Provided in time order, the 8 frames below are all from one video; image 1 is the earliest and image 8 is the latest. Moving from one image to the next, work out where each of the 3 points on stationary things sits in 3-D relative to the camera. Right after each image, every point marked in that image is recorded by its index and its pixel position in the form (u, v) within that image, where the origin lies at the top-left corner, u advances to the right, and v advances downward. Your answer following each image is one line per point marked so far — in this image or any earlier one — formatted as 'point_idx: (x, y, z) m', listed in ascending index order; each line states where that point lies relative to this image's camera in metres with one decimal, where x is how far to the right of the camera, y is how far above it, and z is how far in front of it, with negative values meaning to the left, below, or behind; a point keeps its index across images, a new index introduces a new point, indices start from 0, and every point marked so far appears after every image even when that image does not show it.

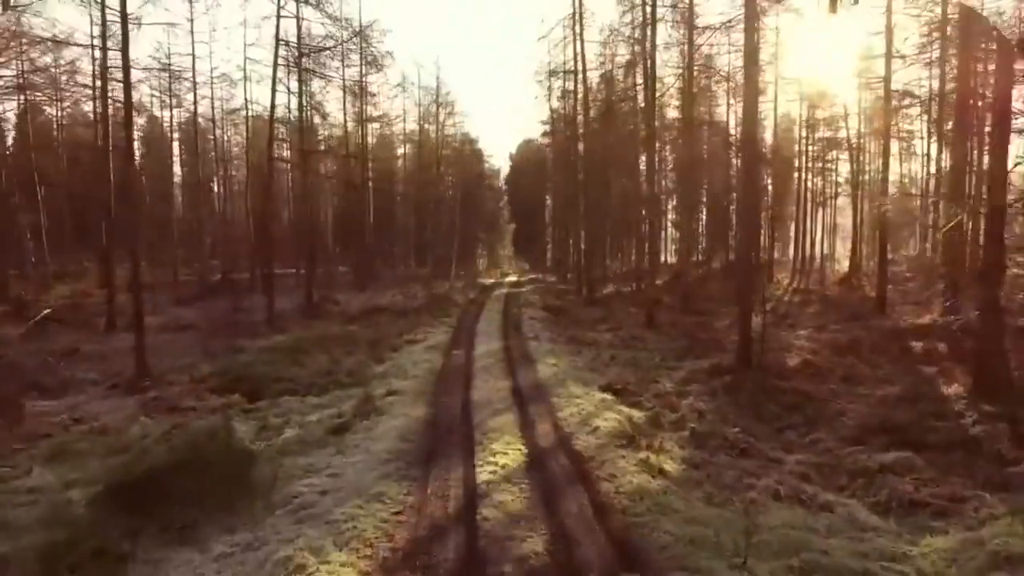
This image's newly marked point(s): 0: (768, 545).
0: (+1.5, -1.5, +6.2) m
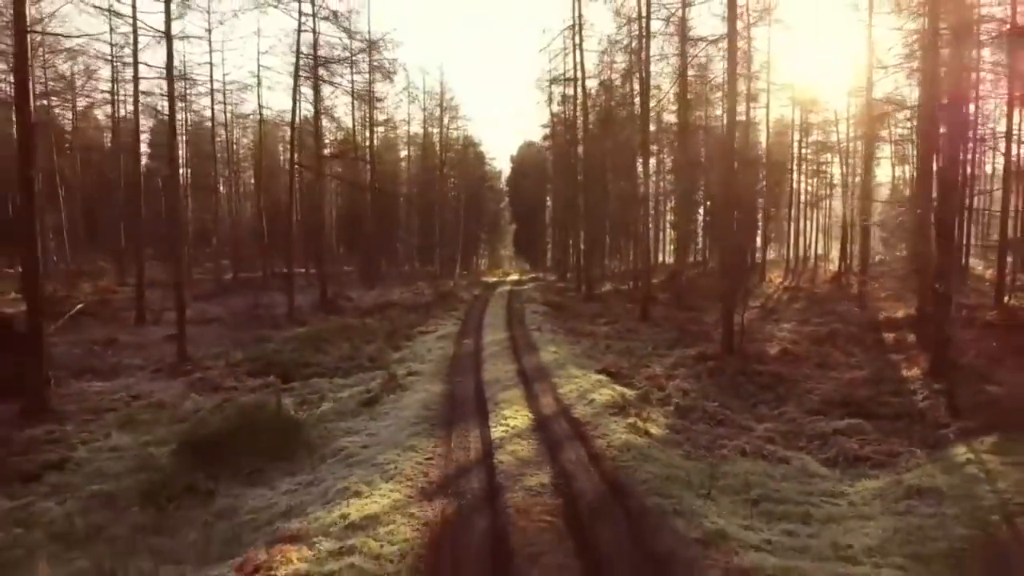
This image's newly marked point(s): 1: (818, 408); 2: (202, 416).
0: (+1.5, -1.4, +7.6) m
1: (+3.2, -1.3, +11.4) m
2: (-3.1, -1.3, +10.7) m
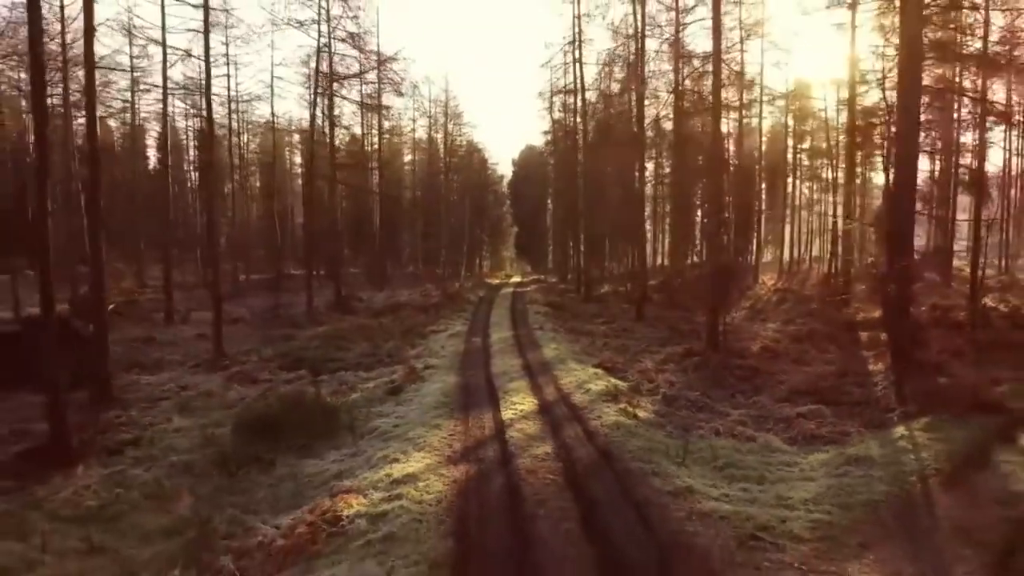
0: (+1.6, -1.4, +9.2) m
1: (+3.3, -1.3, +12.9) m
2: (-3.0, -1.3, +12.2) m
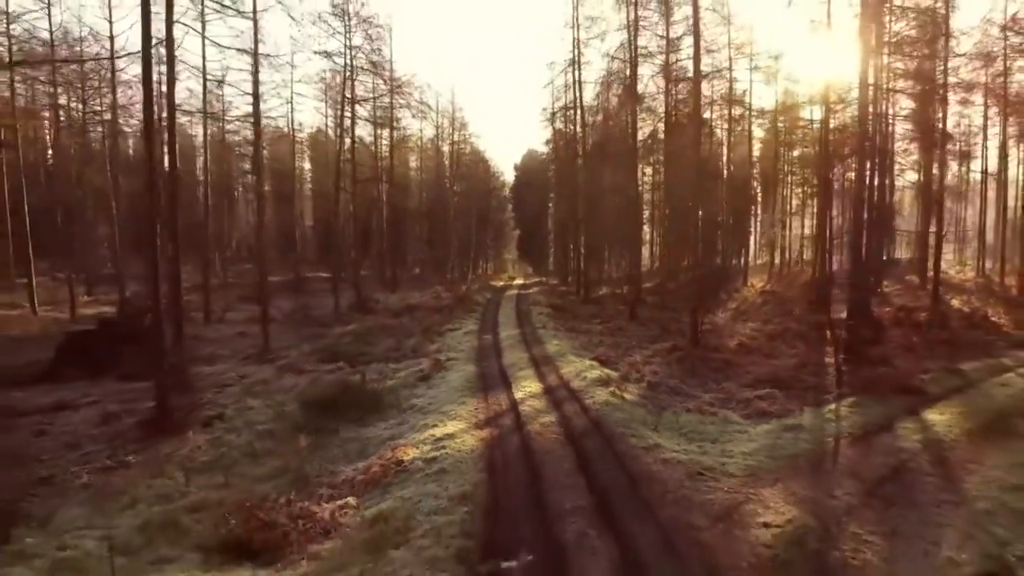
0: (+1.7, -1.5, +11.8) m
1: (+3.4, -1.4, +15.5) m
2: (-2.9, -1.4, +14.8) m
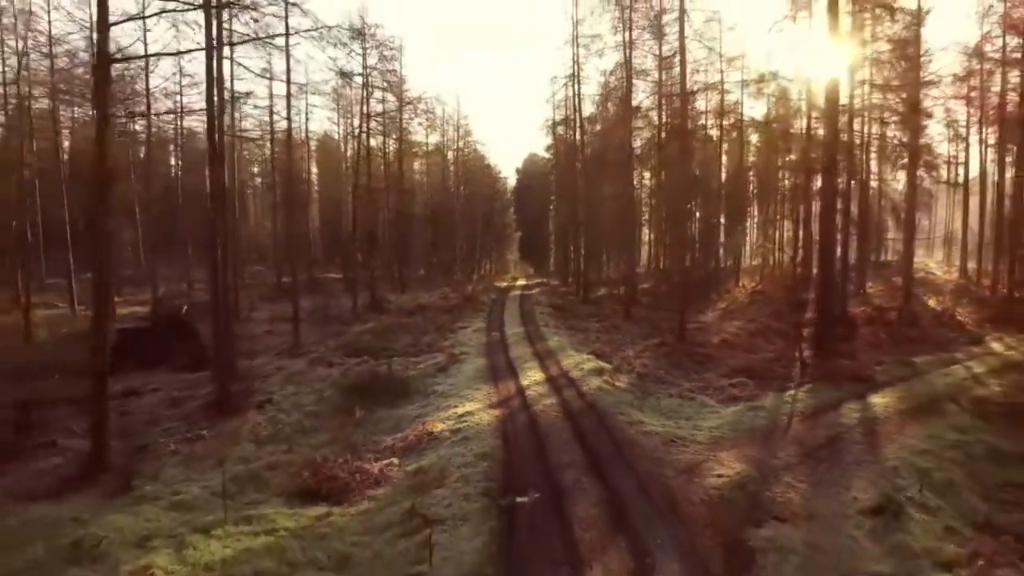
0: (+1.8, -1.5, +13.9) m
1: (+3.5, -1.4, +17.6) m
2: (-2.8, -1.4, +17.0) m
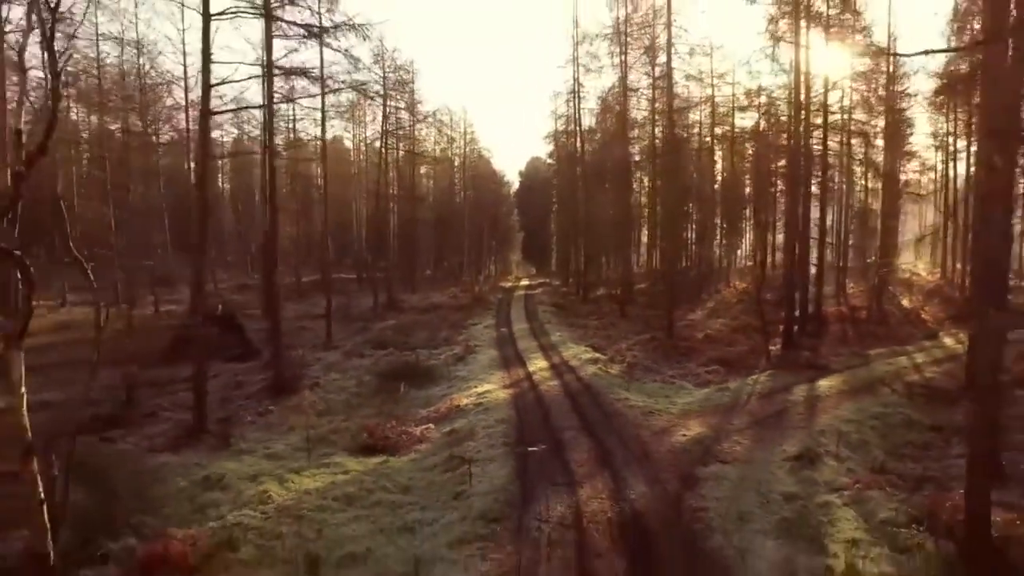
0: (+2.0, -1.5, +16.8) m
1: (+3.7, -1.4, +20.5) m
2: (-2.6, -1.4, +19.8) m
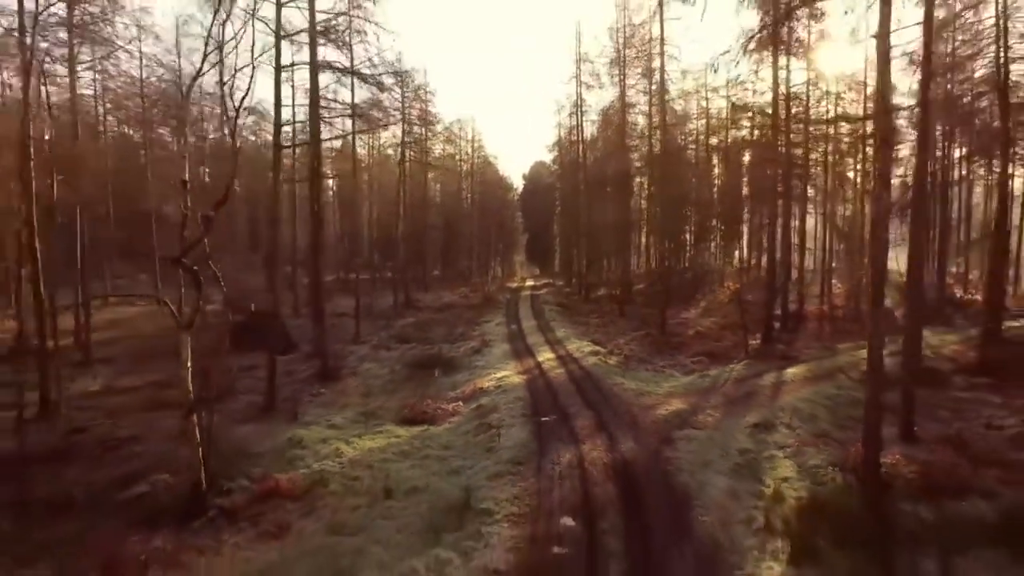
0: (+2.2, -1.6, +19.6) m
1: (+3.9, -1.5, +23.3) m
2: (-2.4, -1.5, +22.7) m
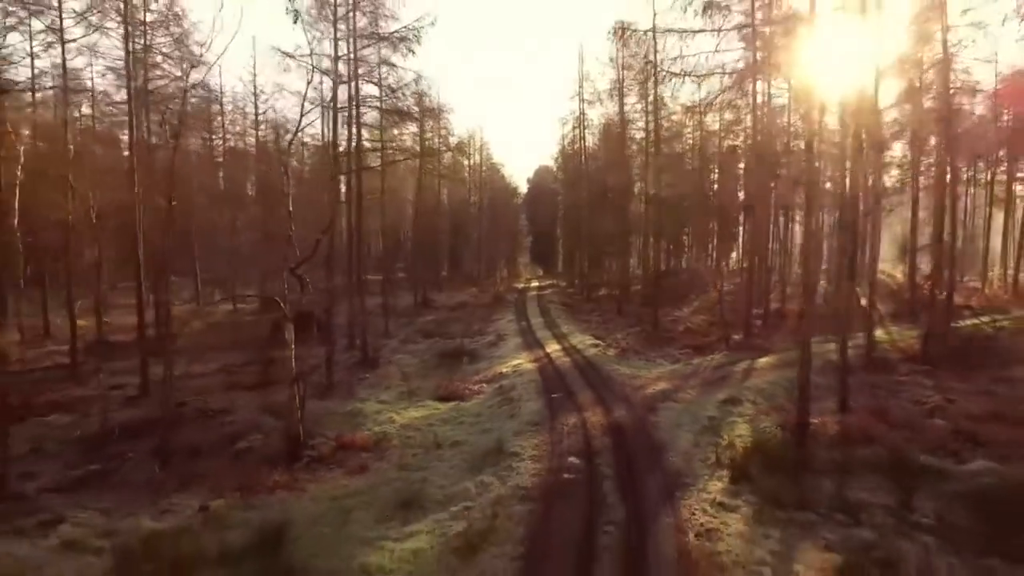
0: (+2.5, -1.6, +23.1) m
1: (+4.2, -1.5, +26.8) m
2: (-2.1, -1.5, +26.1) m
